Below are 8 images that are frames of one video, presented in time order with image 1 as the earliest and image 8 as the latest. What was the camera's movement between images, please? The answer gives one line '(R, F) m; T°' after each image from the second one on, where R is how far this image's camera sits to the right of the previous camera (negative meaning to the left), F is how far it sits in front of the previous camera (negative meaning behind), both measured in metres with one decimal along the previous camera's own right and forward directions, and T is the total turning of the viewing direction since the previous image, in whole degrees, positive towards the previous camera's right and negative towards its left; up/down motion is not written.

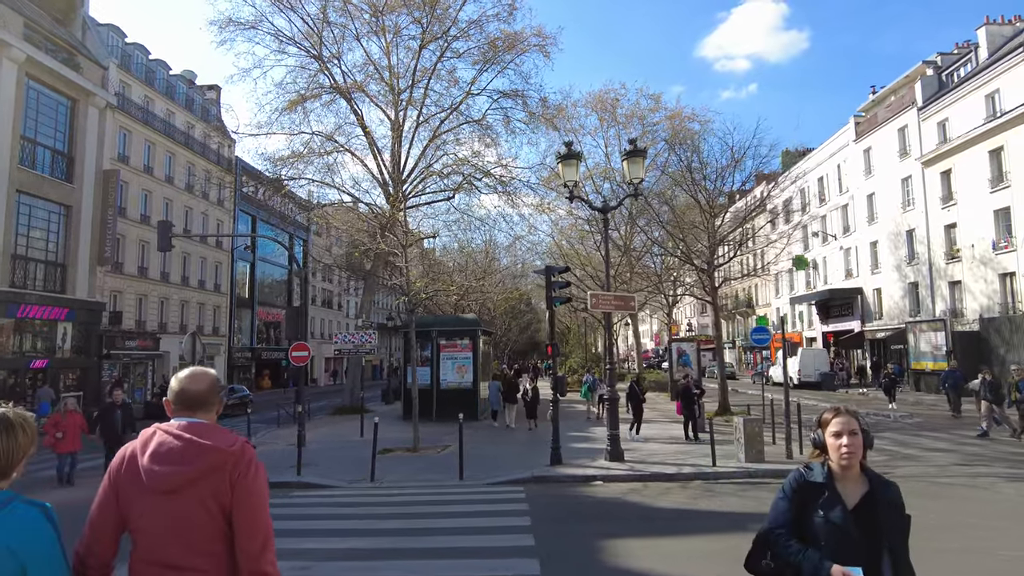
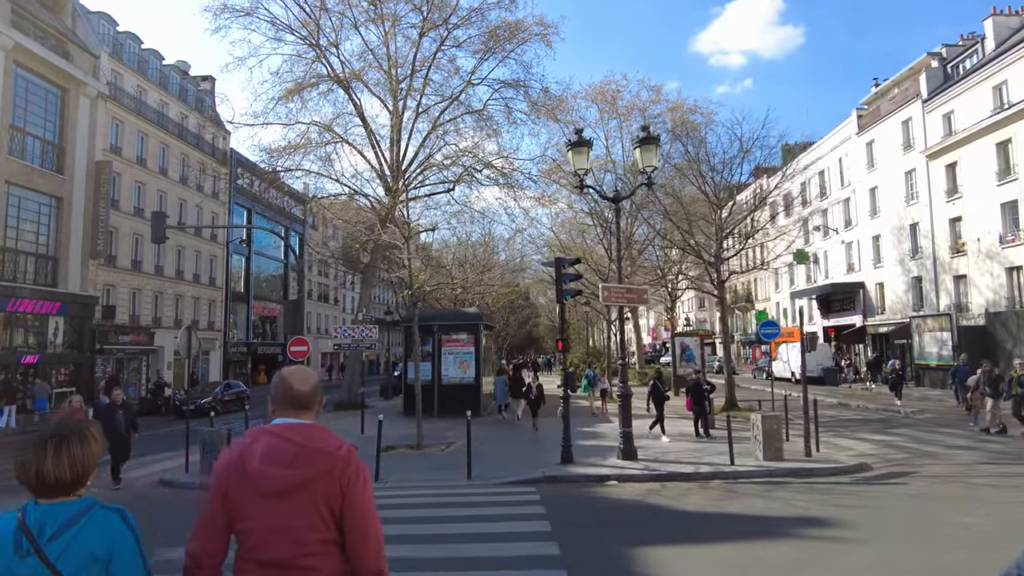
(-0.2, +0.4) m; 0°
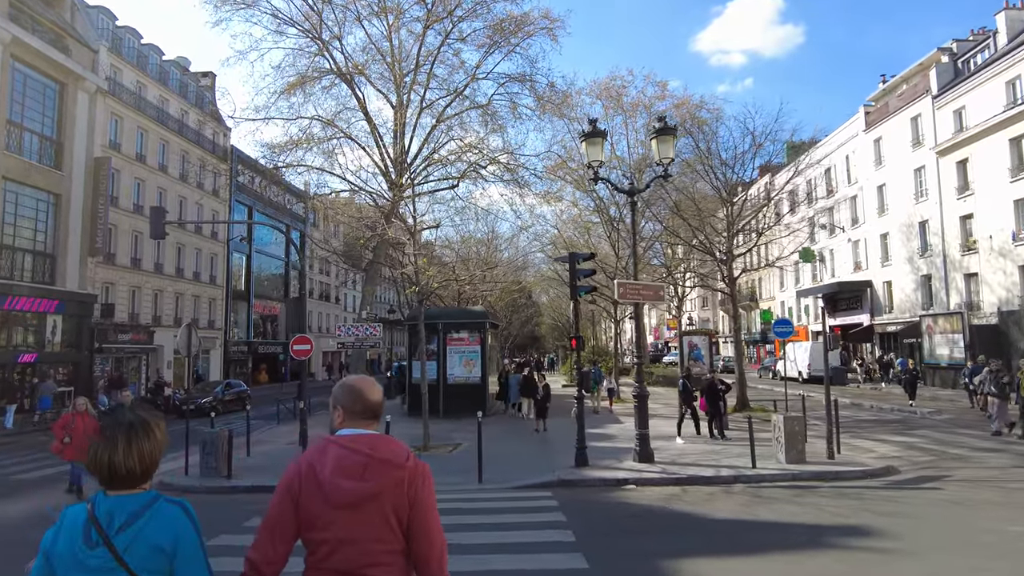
(-0.2, +0.3) m; 0°
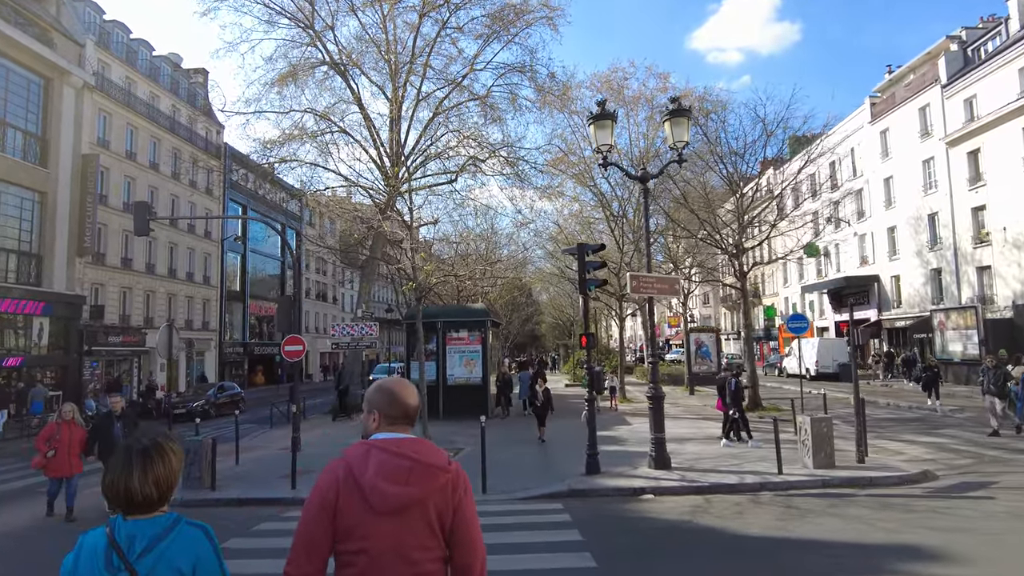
(-0.1, +0.6) m; 0°
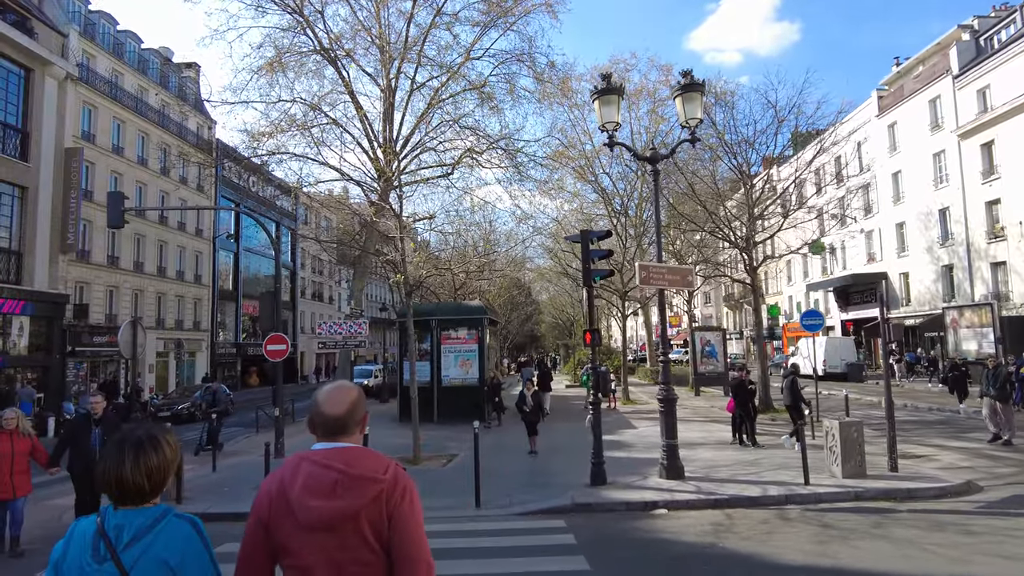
(0.0, +0.8) m; 0°
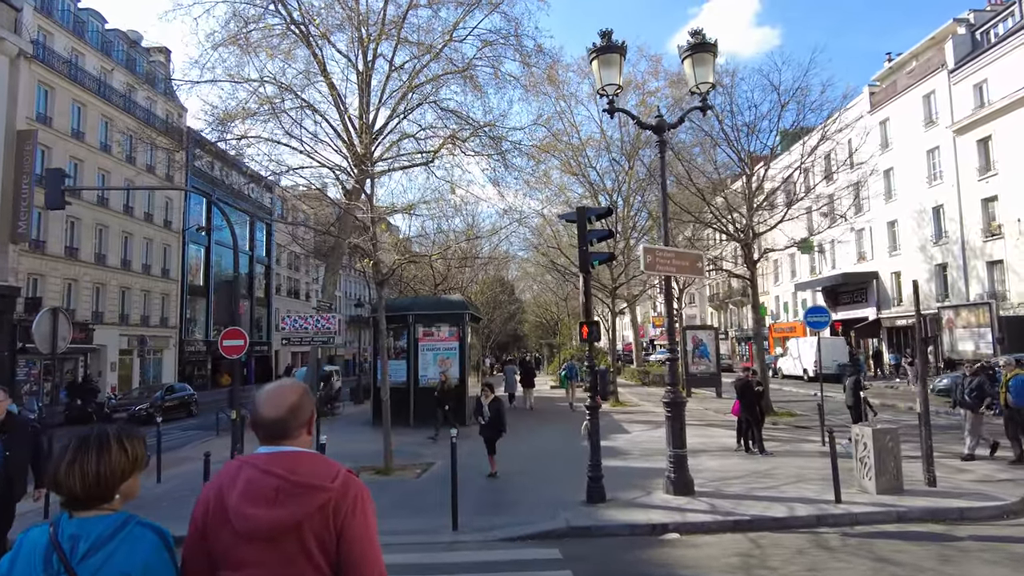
(0.0, +1.1) m; +2°
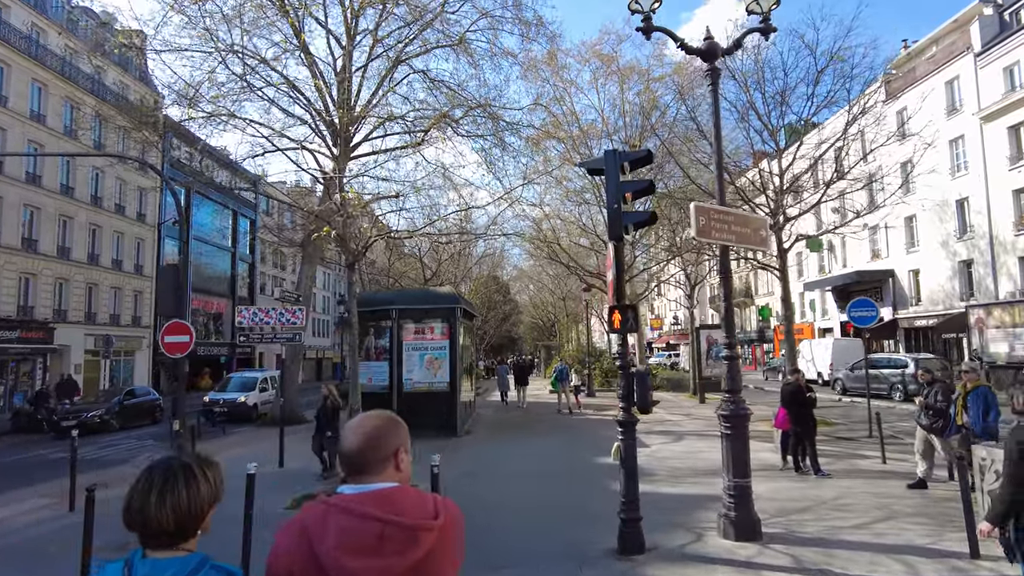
(-0.1, +1.7) m; +1°
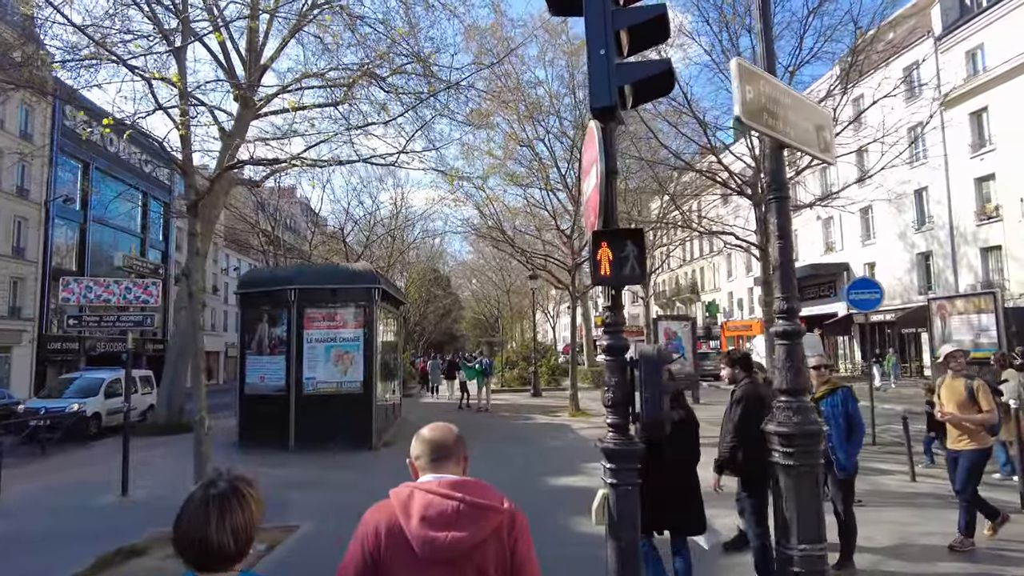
(+0.2, +2.2) m; +5°
